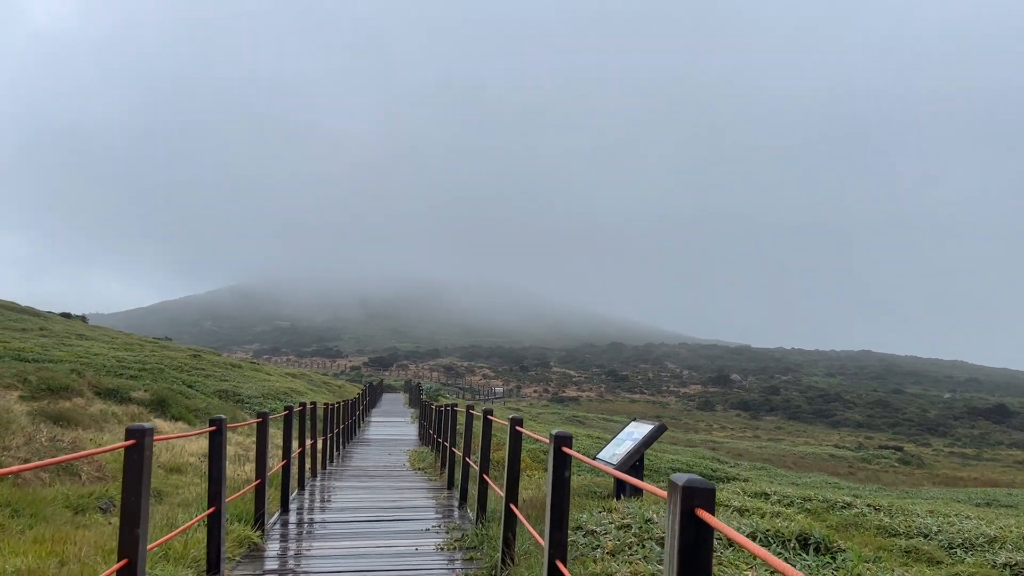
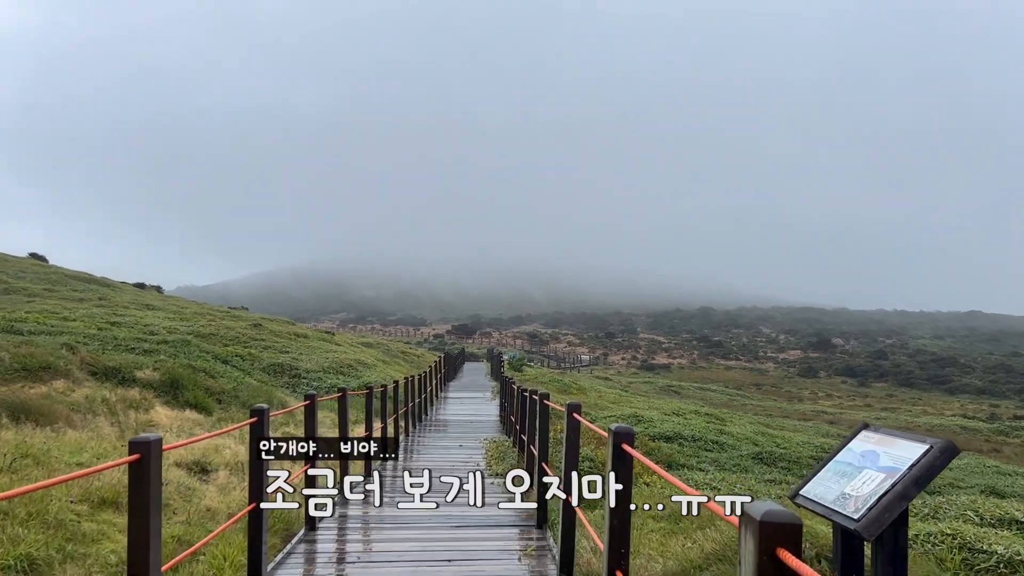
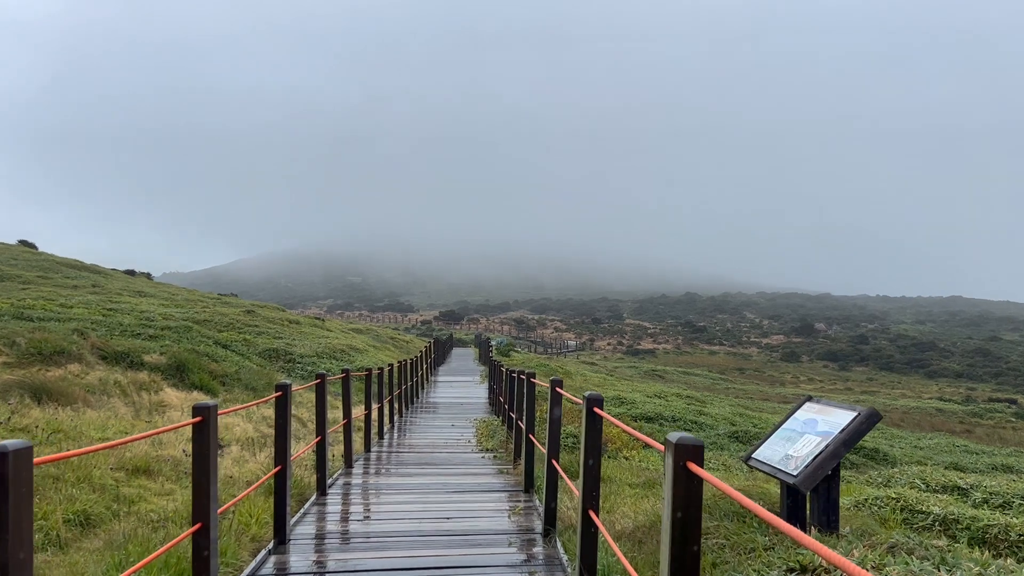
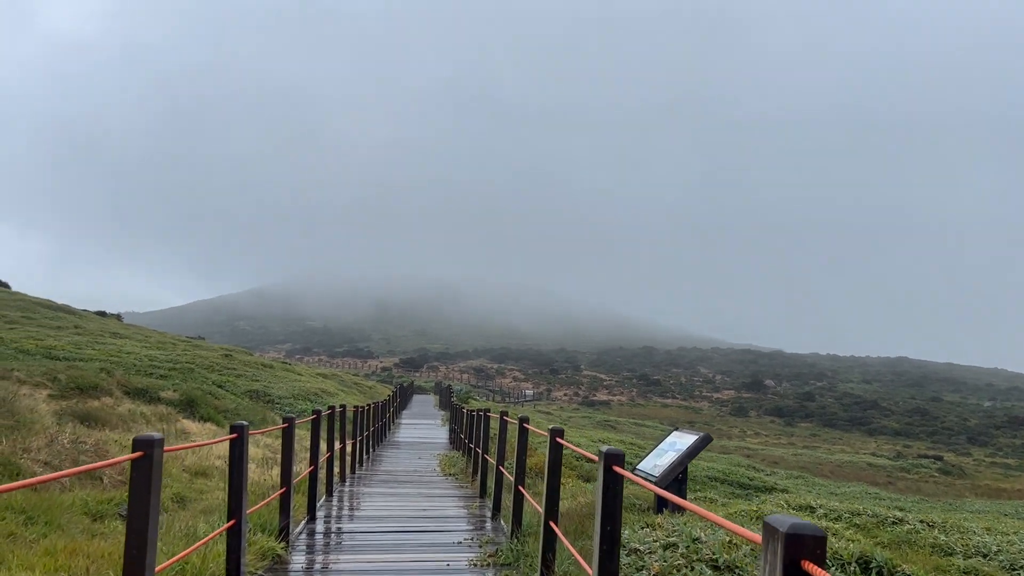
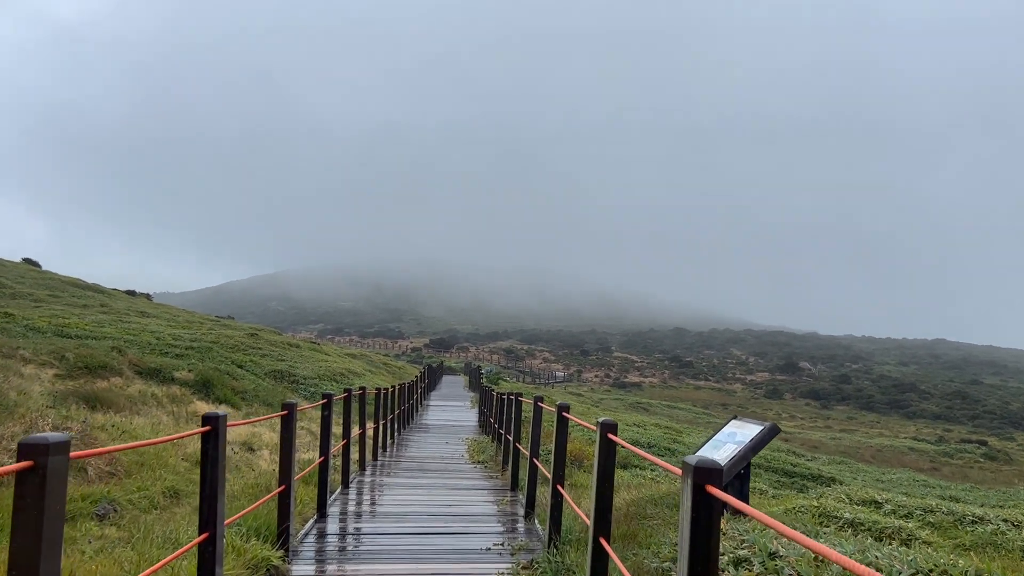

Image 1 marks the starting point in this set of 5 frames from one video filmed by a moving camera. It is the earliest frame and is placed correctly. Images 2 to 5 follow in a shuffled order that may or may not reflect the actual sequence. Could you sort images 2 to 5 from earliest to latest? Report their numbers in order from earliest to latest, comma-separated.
4, 5, 3, 2
